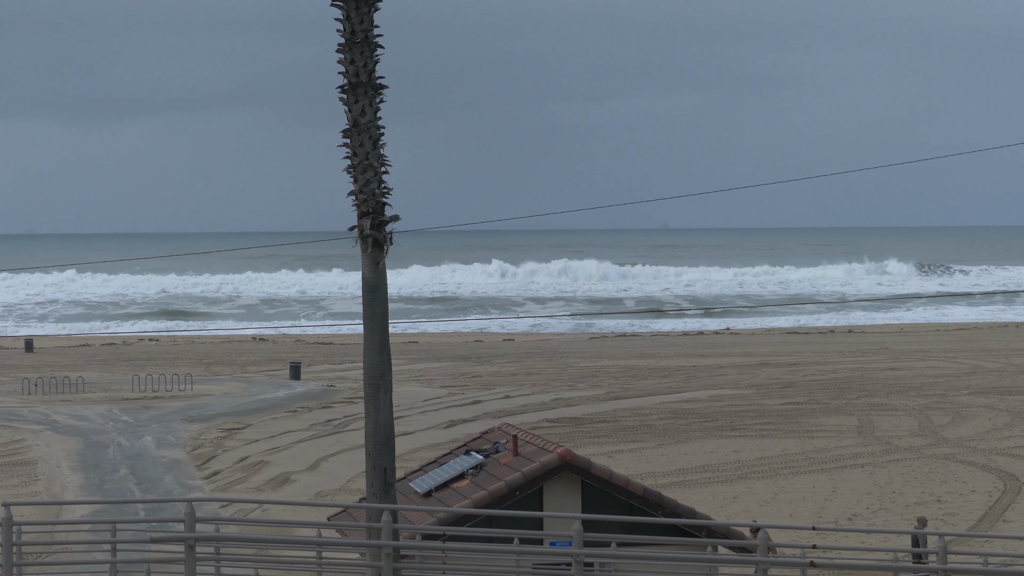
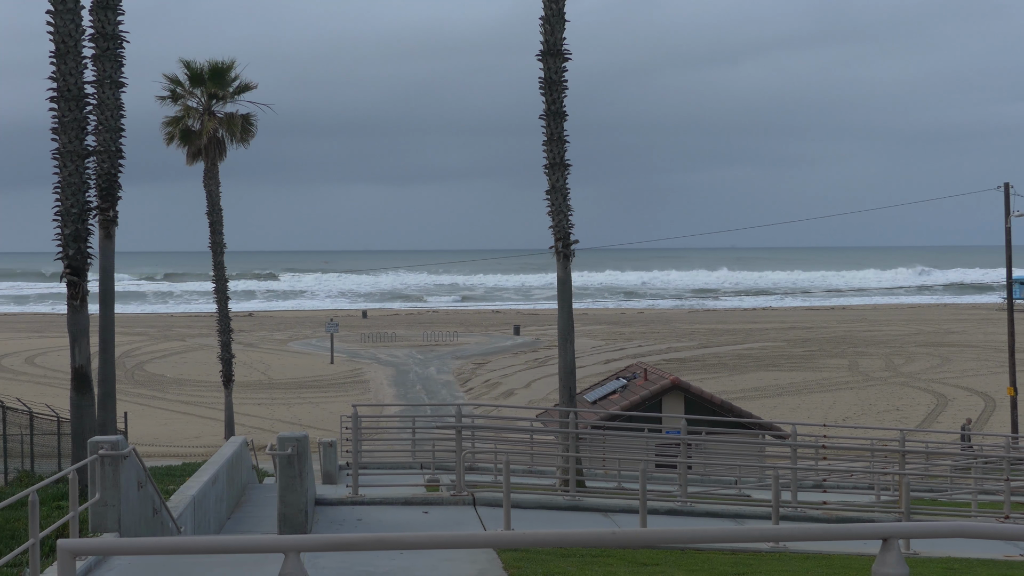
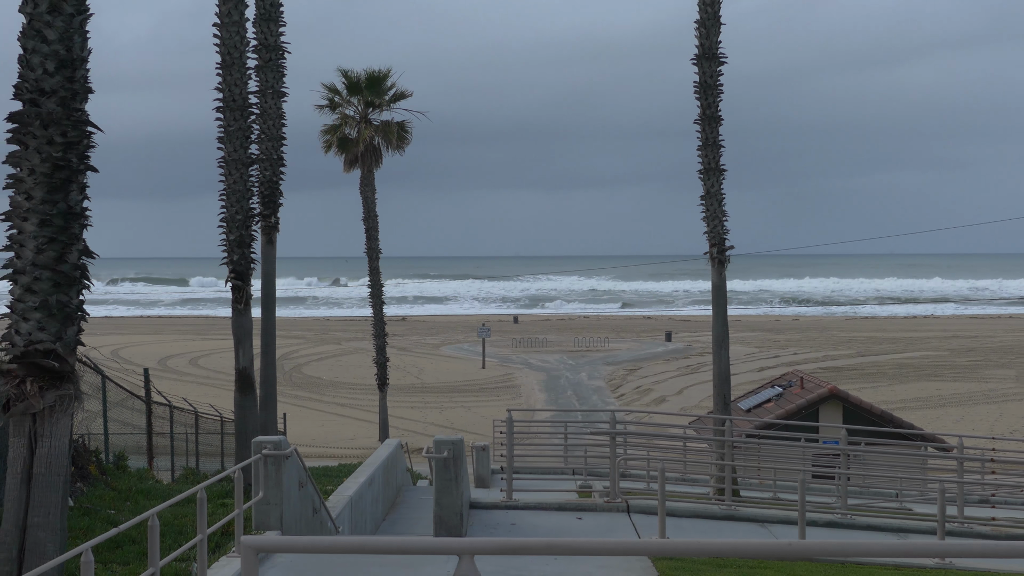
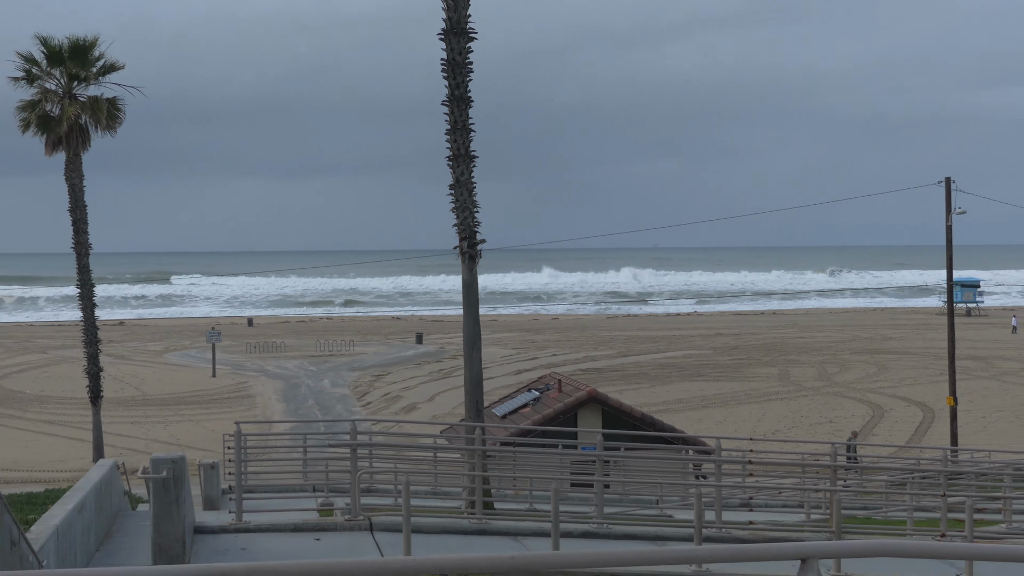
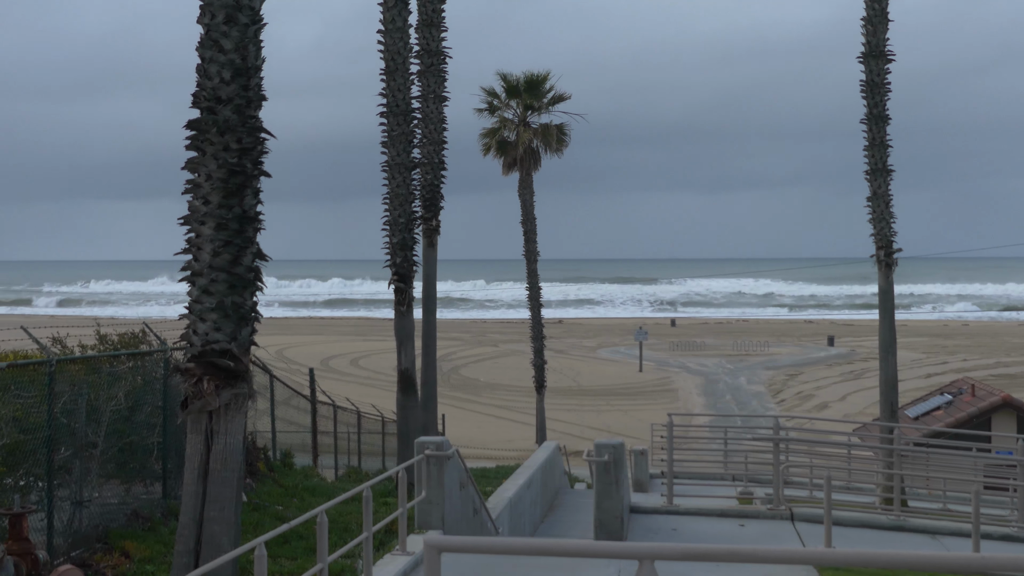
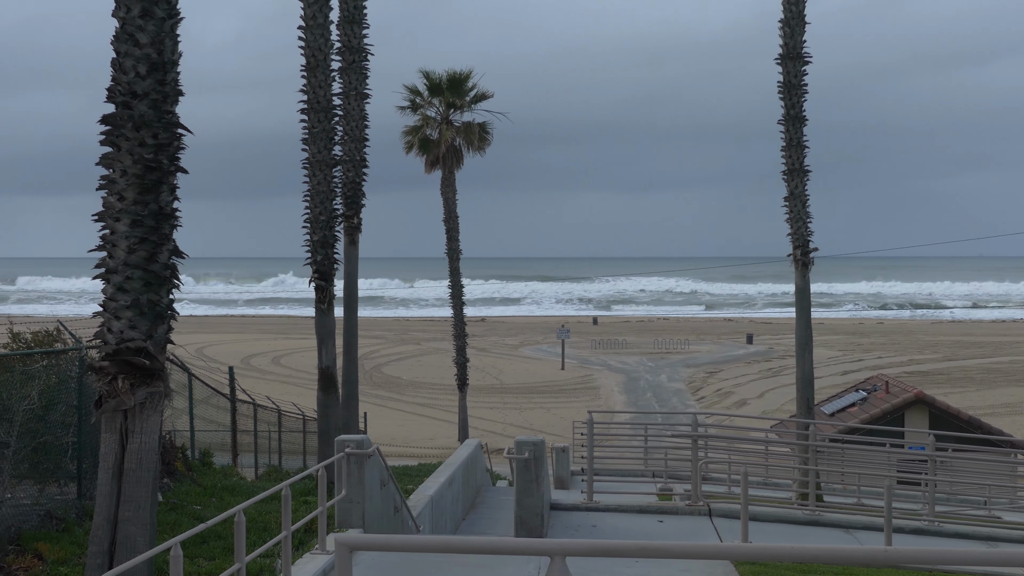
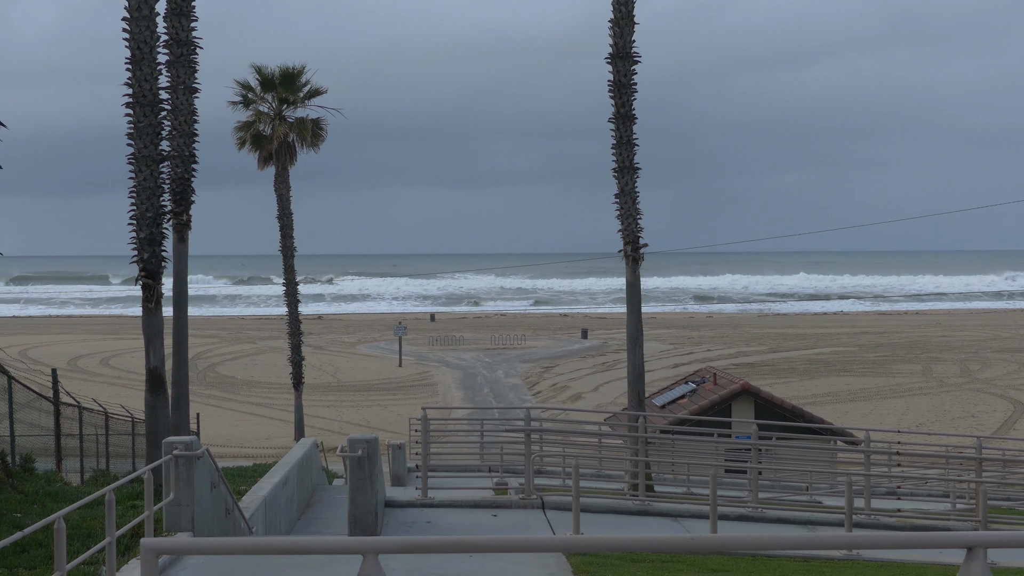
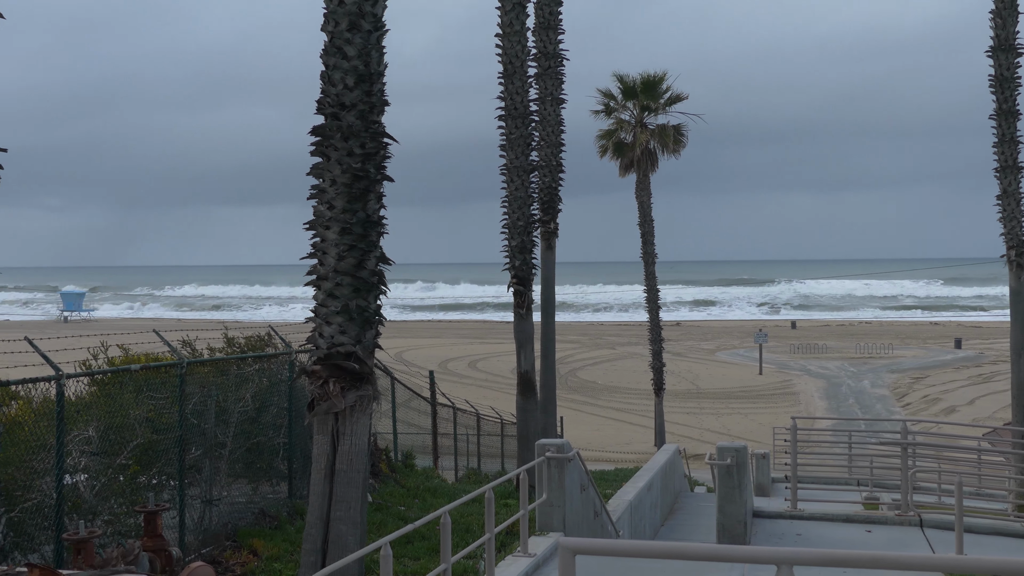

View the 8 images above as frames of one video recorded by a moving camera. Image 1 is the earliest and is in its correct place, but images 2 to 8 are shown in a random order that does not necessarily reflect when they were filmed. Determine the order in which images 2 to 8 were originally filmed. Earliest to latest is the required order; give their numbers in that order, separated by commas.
4, 2, 7, 3, 6, 5, 8
